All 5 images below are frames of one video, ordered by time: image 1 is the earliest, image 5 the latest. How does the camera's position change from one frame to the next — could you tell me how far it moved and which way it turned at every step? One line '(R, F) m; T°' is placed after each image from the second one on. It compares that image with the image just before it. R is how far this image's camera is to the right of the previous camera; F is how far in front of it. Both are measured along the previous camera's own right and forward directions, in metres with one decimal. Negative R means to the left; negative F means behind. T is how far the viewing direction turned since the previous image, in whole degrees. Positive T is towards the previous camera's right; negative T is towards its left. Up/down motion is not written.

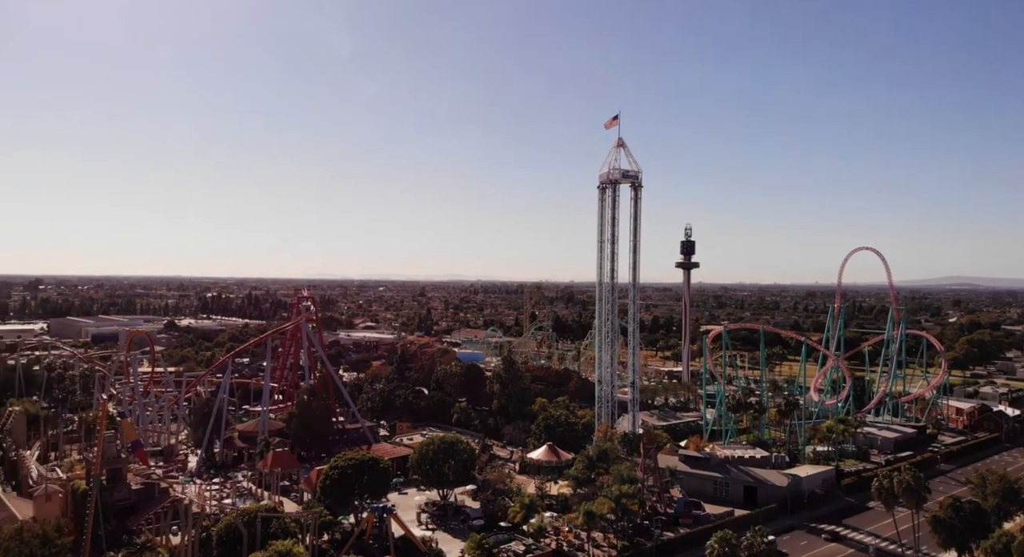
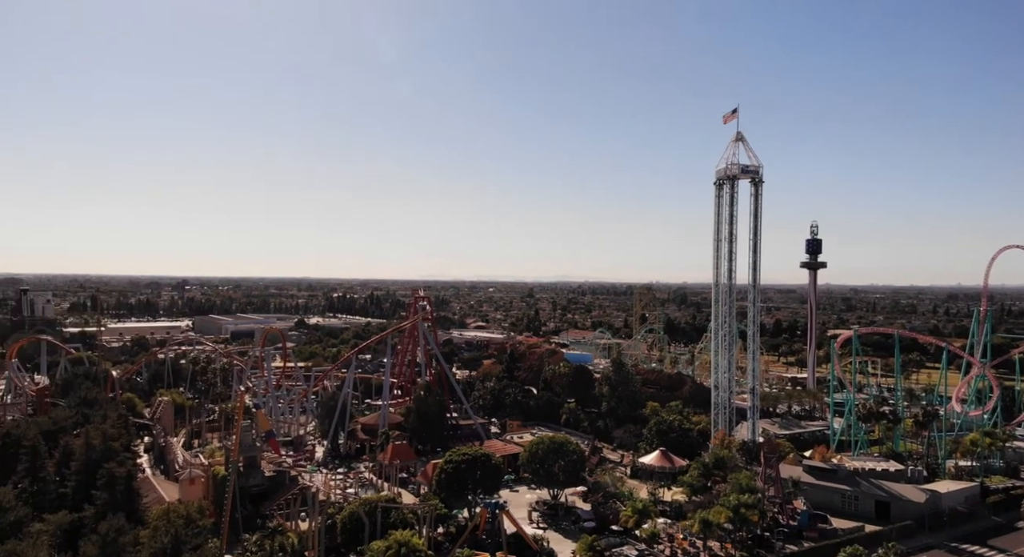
(+0.8, 0.0) m; -9°
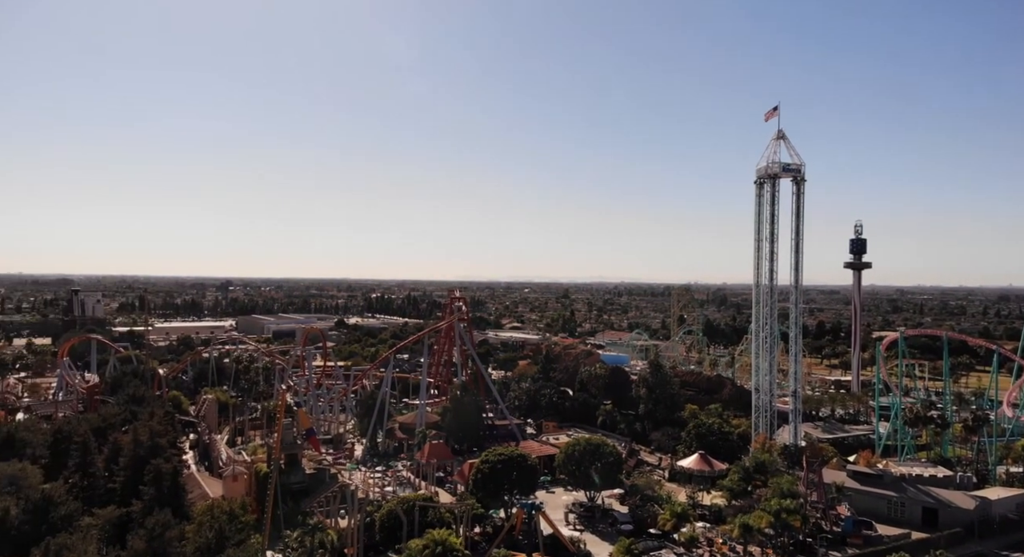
(+0.2, 0.0) m; -3°
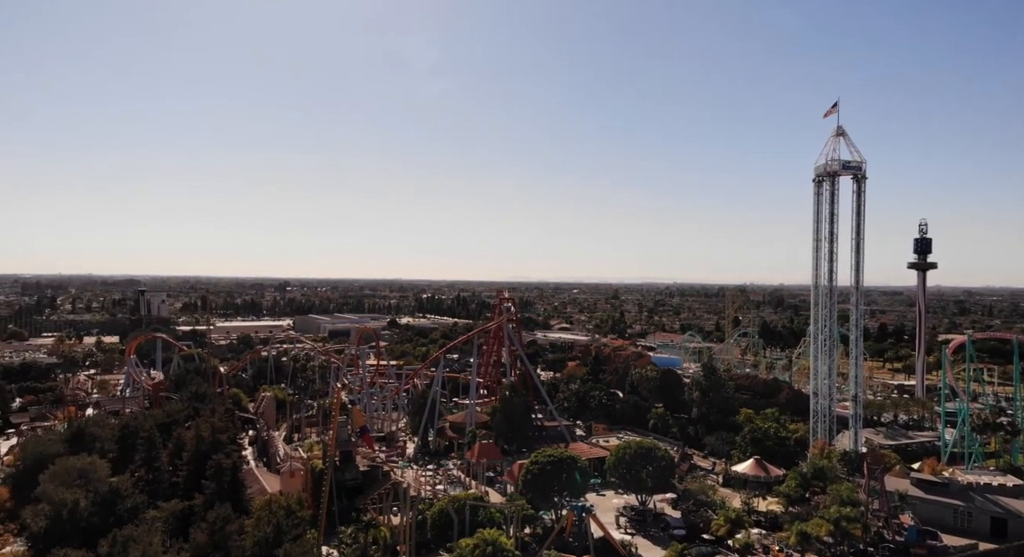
(+0.3, 0.0) m; -4°
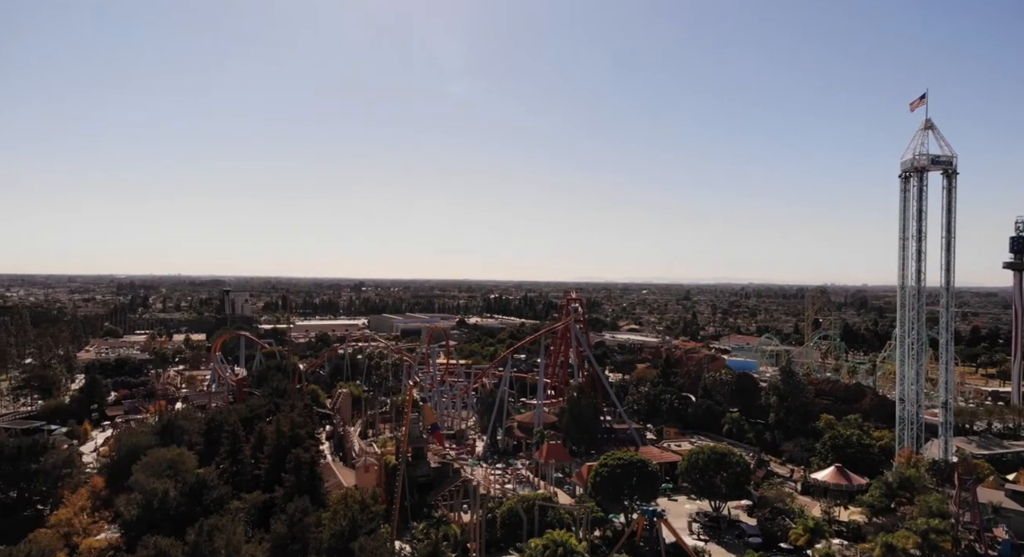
(+0.4, 0.0) m; -6°
